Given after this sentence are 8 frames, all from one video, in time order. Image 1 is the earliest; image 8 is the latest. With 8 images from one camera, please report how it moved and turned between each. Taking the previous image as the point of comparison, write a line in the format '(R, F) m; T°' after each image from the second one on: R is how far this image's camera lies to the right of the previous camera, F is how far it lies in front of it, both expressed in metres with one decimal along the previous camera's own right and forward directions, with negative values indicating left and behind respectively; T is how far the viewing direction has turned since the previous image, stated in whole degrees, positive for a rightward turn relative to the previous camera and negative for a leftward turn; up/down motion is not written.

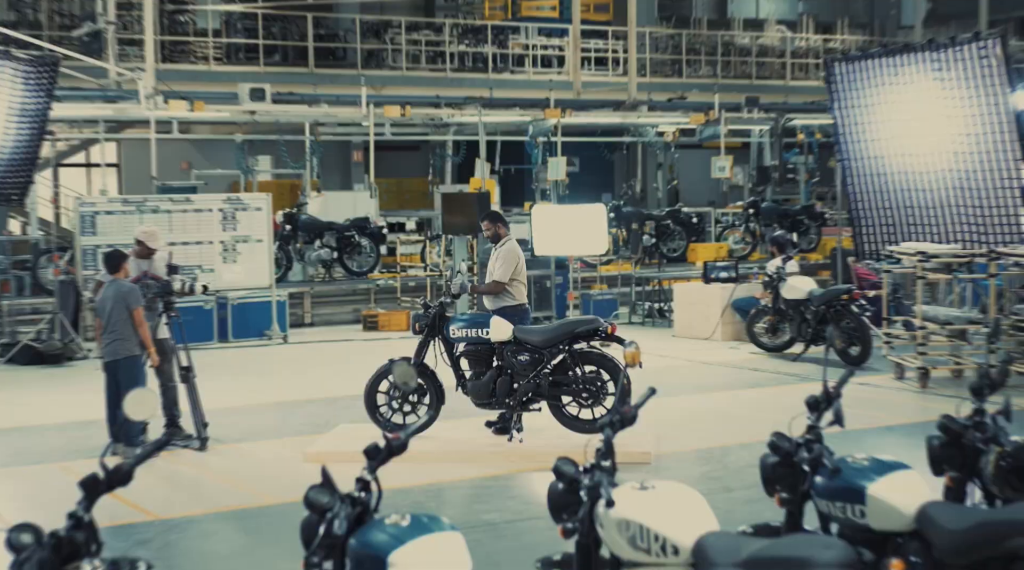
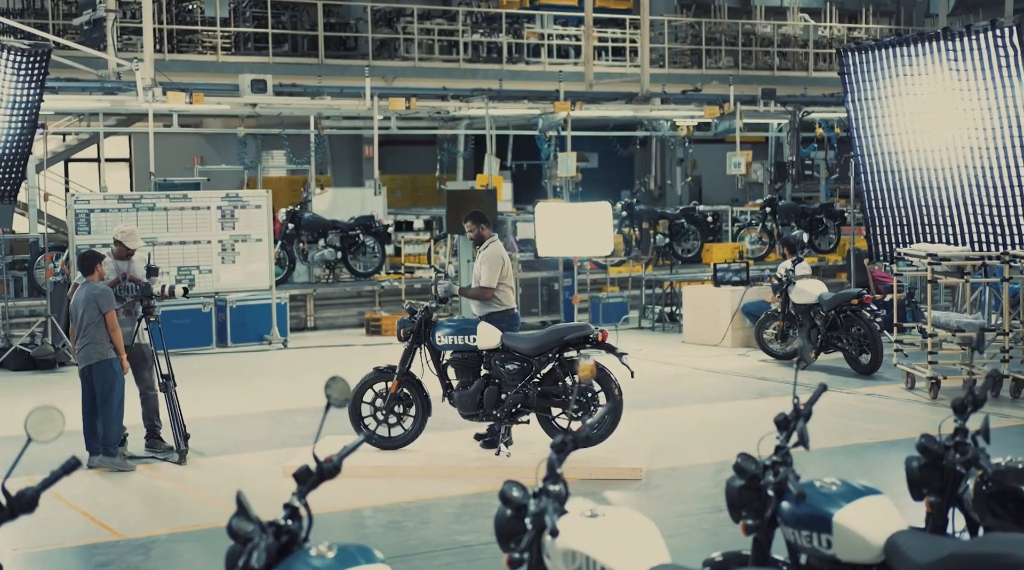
(+0.3, +0.3) m; -2°
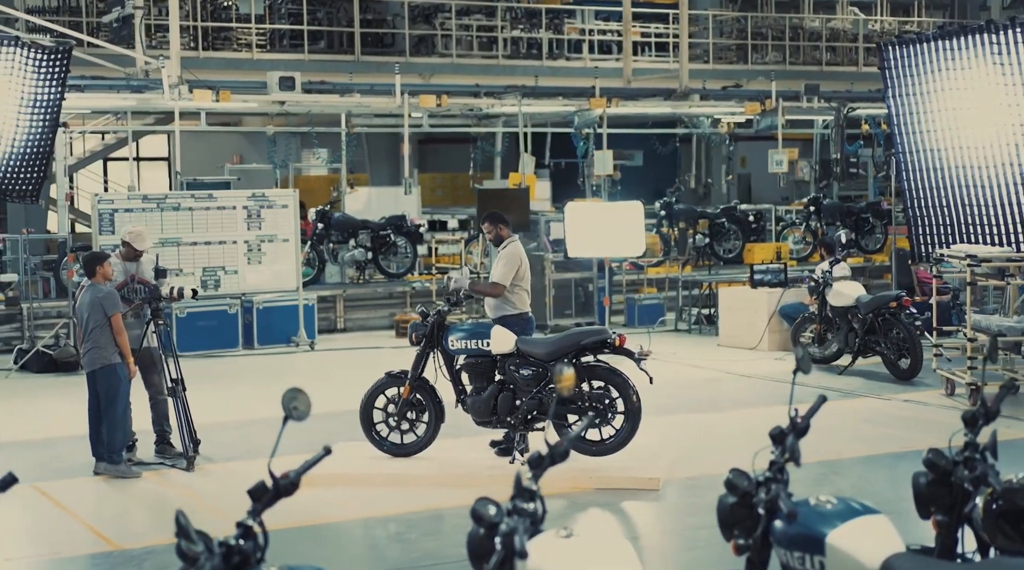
(+0.3, +0.3) m; -3°
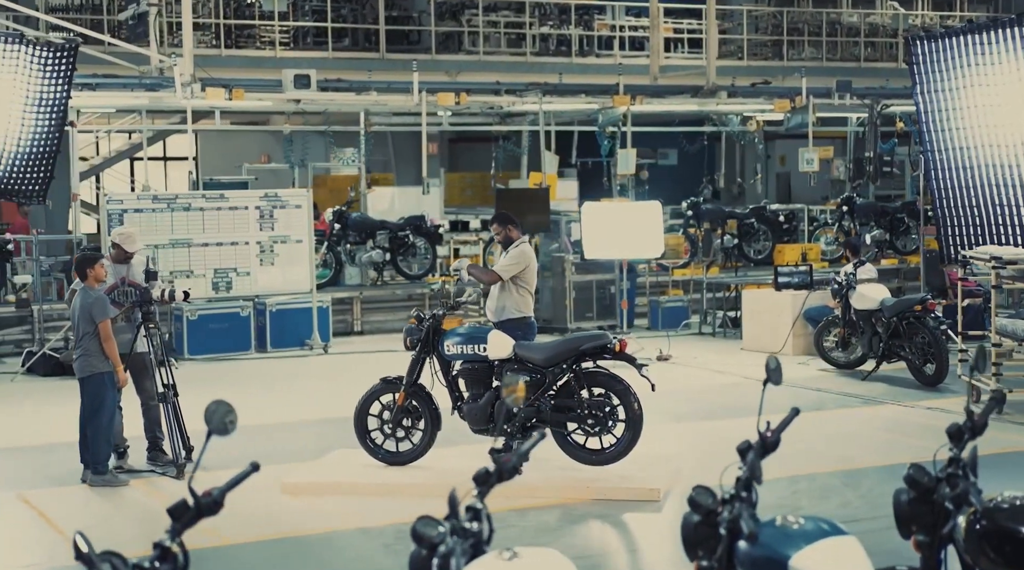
(+0.4, +0.3) m; -2°
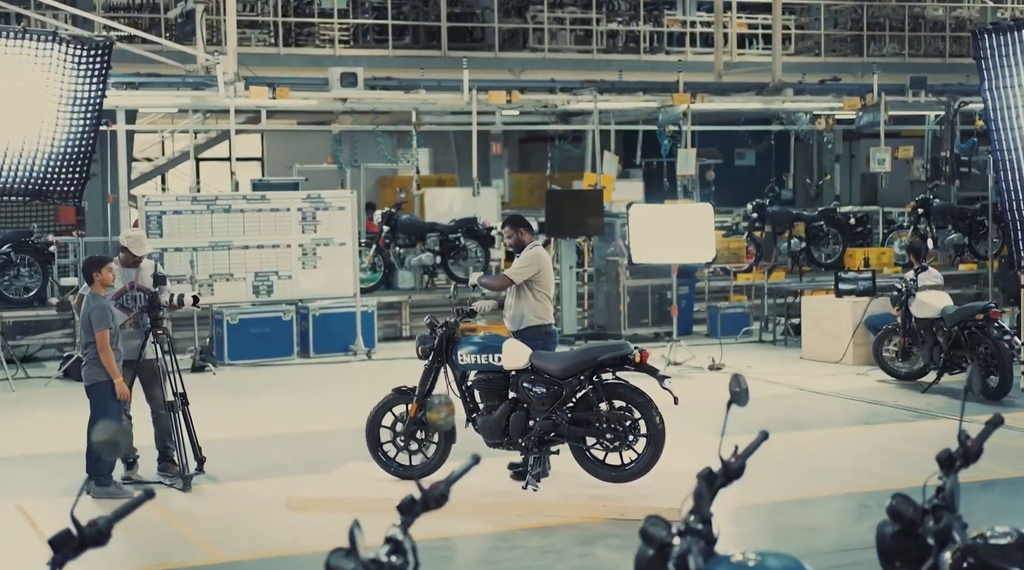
(+0.5, +0.5) m; -5°
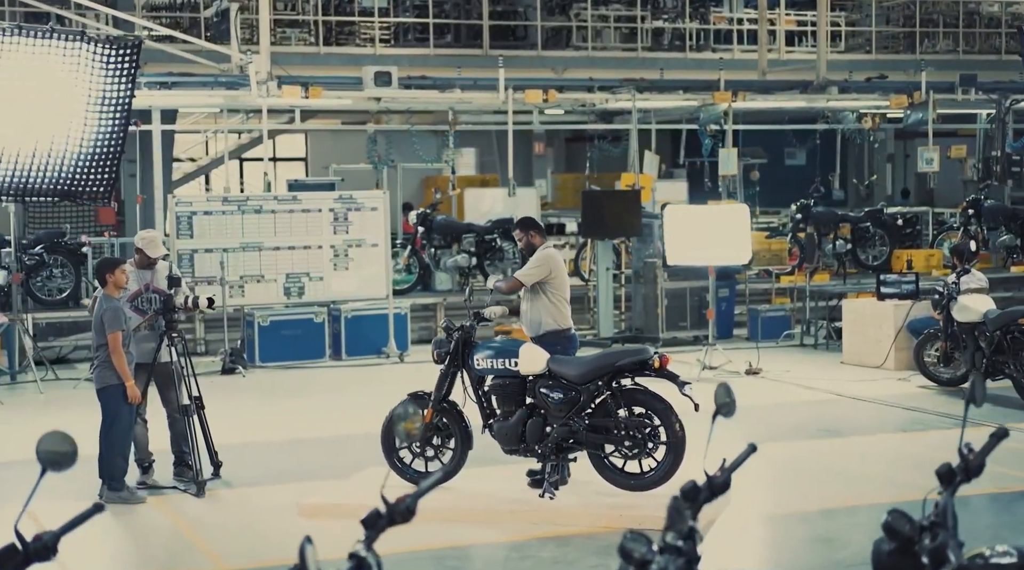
(+0.3, +0.2) m; -3°
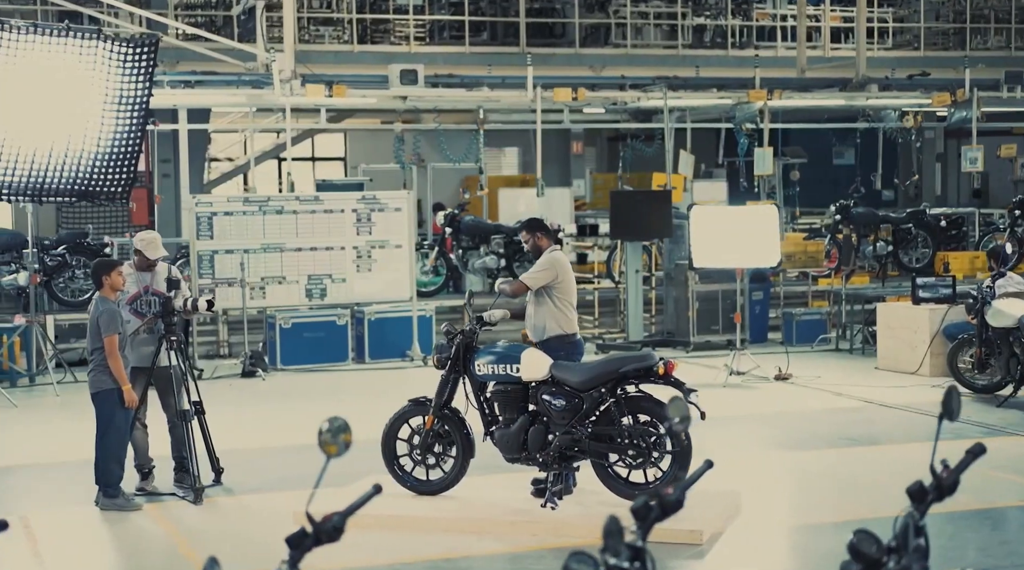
(+0.4, +0.2) m; -3°
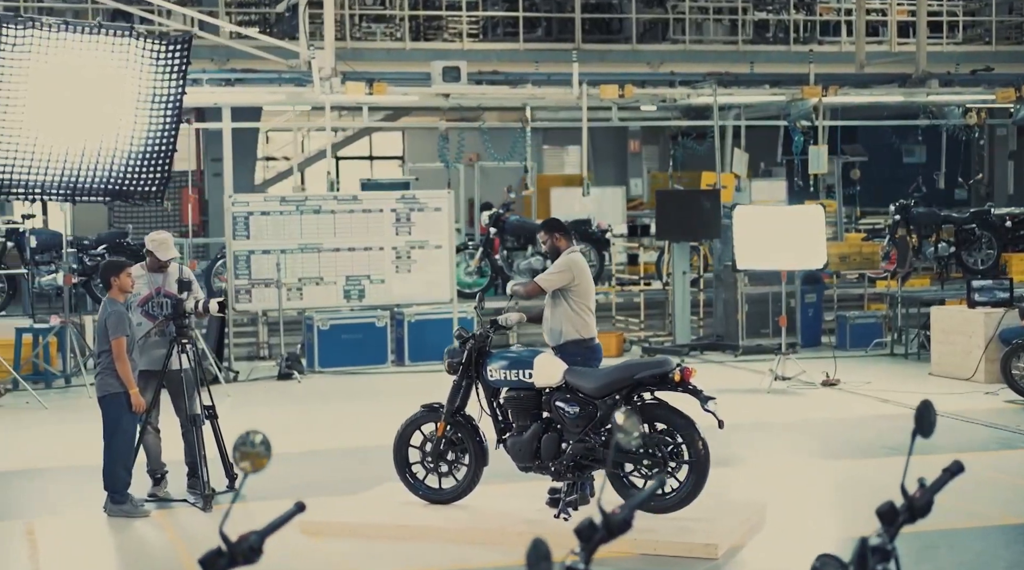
(+0.4, +0.3) m; -4°
